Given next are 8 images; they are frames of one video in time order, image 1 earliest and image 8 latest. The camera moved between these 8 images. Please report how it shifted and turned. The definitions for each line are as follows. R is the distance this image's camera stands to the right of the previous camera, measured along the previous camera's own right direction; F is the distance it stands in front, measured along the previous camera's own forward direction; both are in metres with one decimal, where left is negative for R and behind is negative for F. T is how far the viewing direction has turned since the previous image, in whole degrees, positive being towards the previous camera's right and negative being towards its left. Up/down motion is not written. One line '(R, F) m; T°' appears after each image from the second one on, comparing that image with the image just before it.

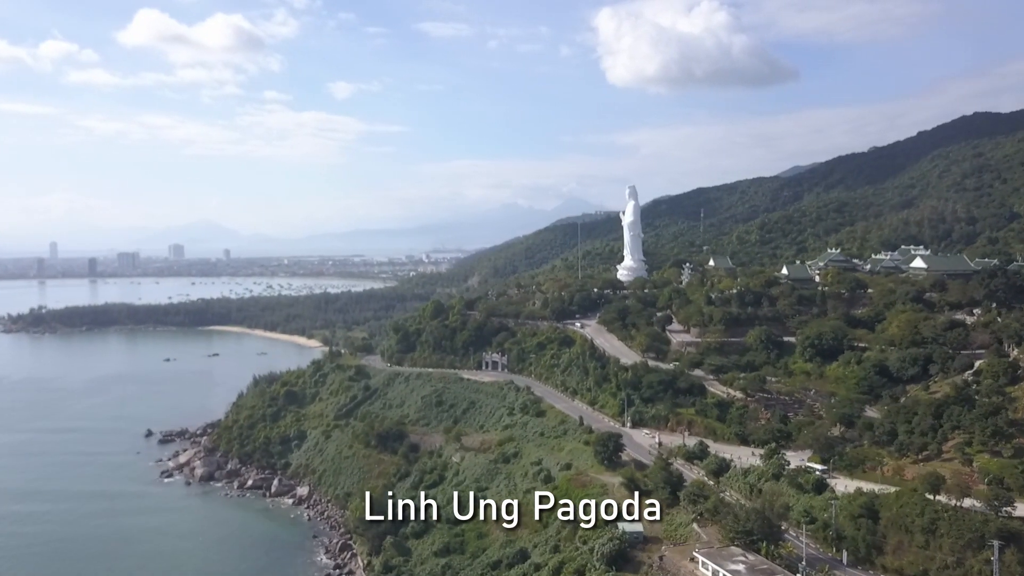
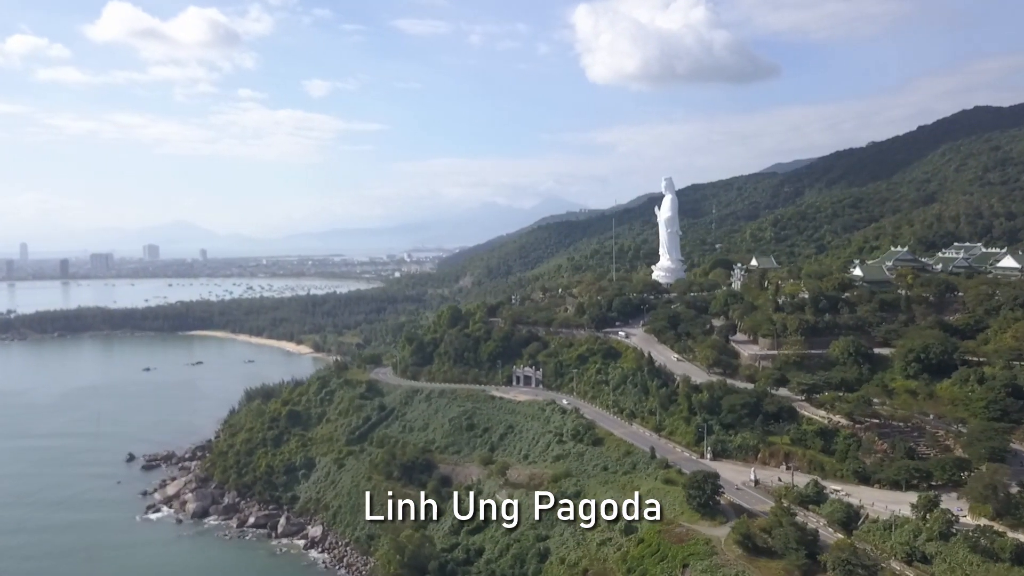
(-2.3, +4.6) m; +2°
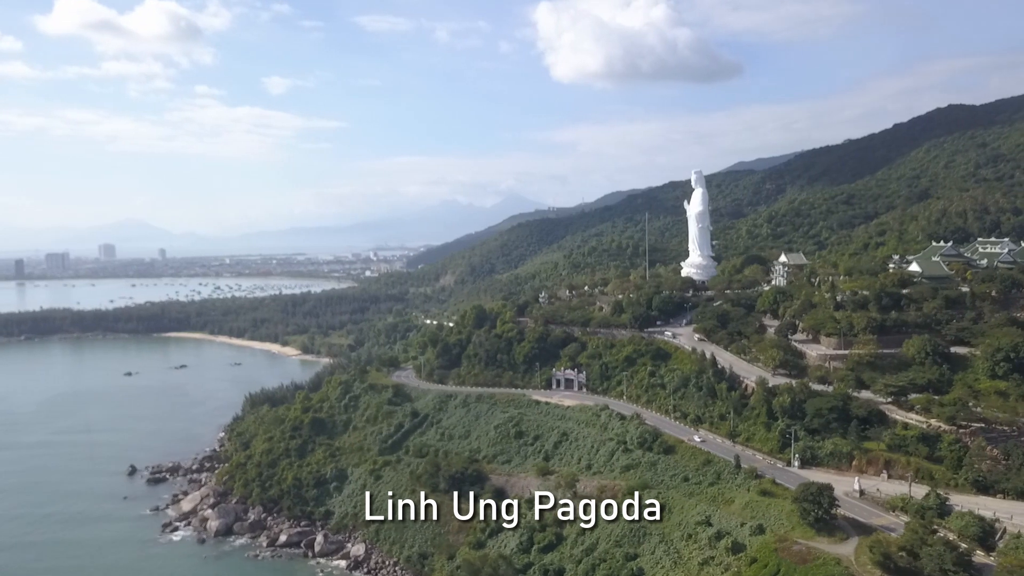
(-3.1, +2.0) m; +3°
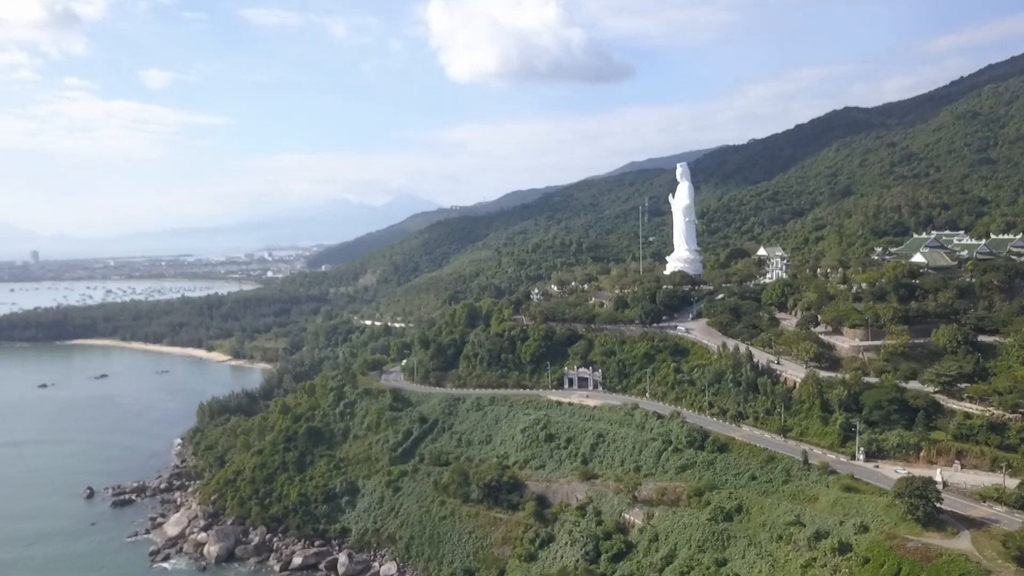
(-4.4, +1.8) m; +7°
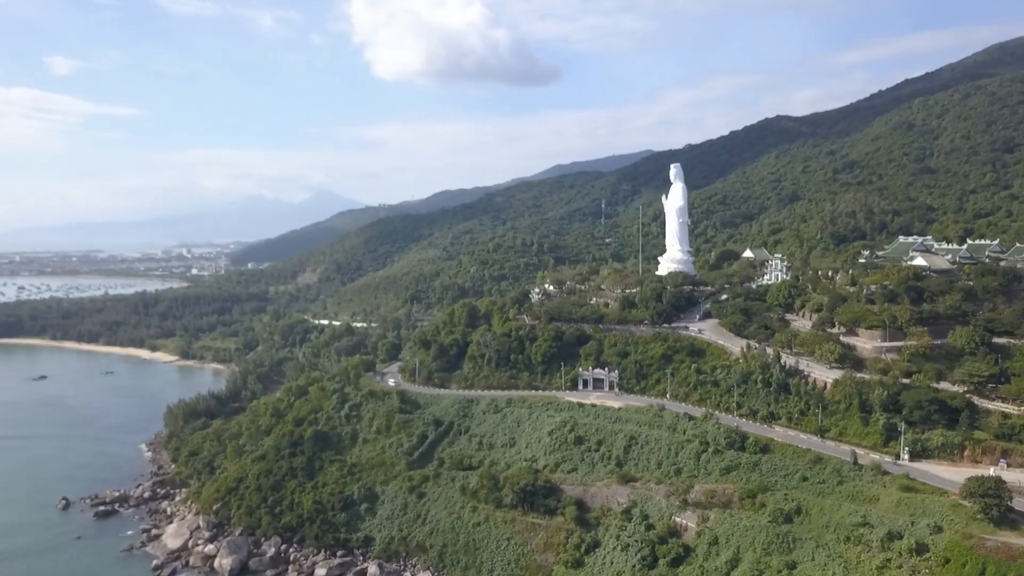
(-3.5, +0.9) m; +6°
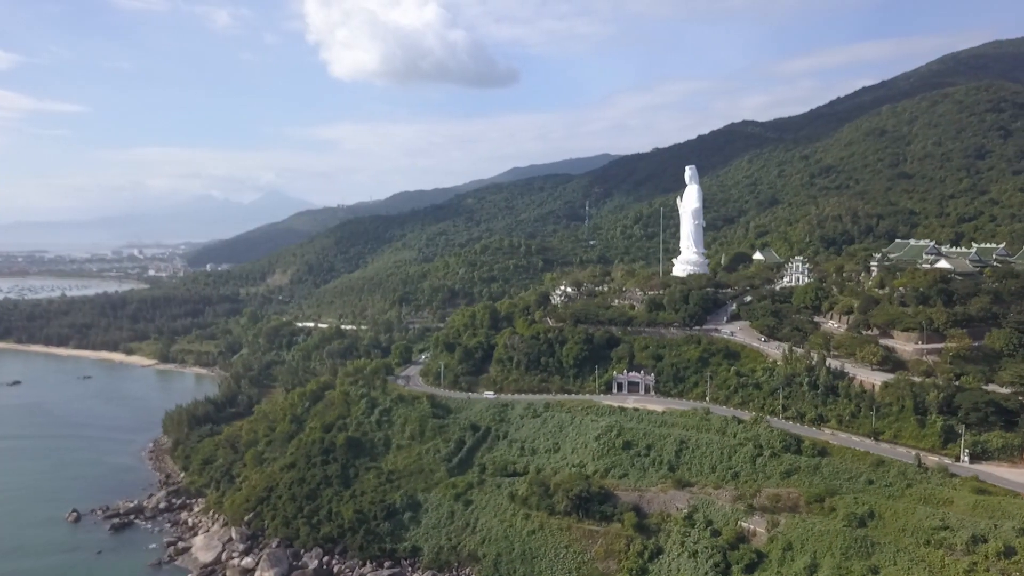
(-3.0, +0.7) m; +3°
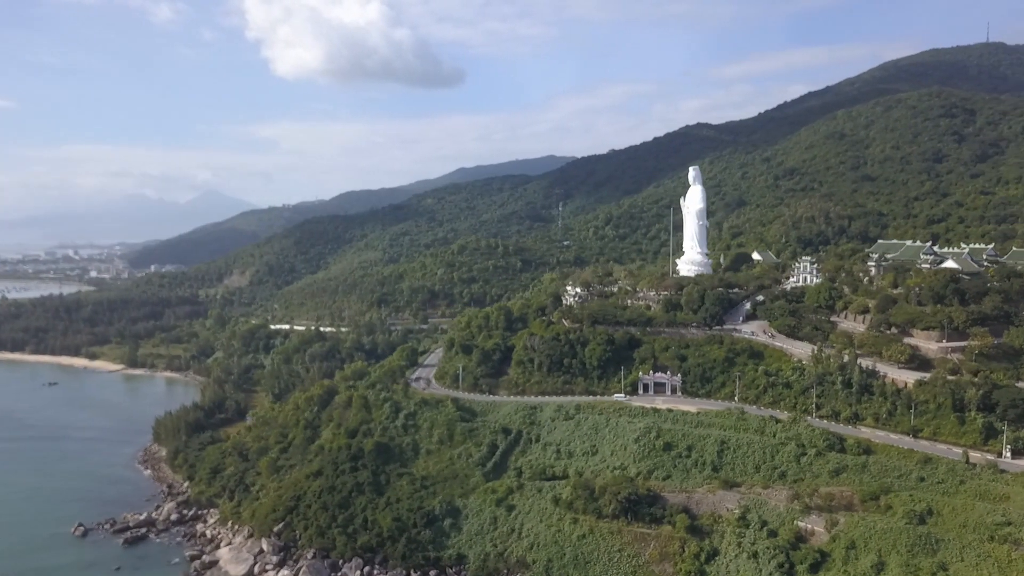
(-3.0, +0.6) m; +4°
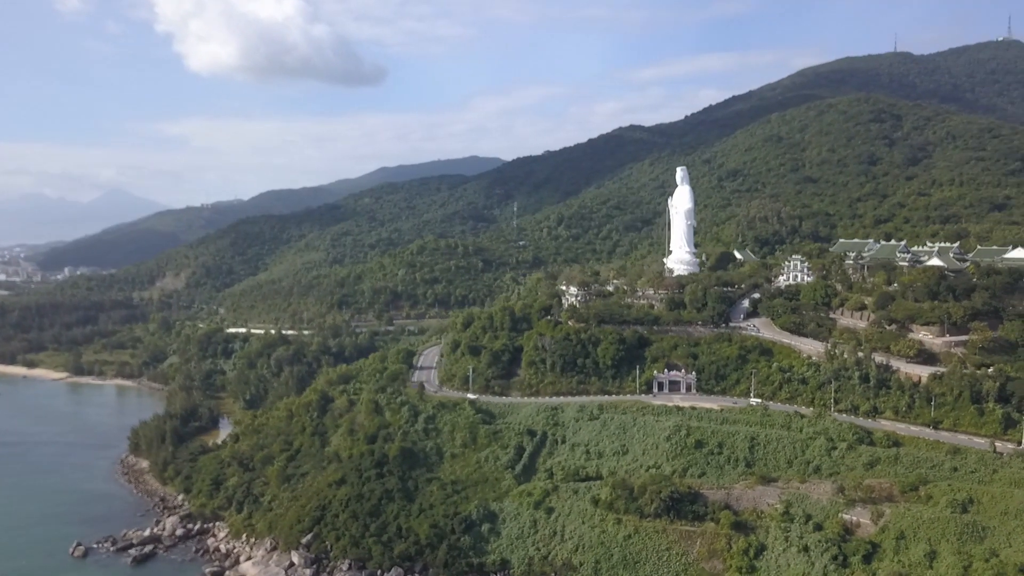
(-3.5, +0.5) m; +6°
